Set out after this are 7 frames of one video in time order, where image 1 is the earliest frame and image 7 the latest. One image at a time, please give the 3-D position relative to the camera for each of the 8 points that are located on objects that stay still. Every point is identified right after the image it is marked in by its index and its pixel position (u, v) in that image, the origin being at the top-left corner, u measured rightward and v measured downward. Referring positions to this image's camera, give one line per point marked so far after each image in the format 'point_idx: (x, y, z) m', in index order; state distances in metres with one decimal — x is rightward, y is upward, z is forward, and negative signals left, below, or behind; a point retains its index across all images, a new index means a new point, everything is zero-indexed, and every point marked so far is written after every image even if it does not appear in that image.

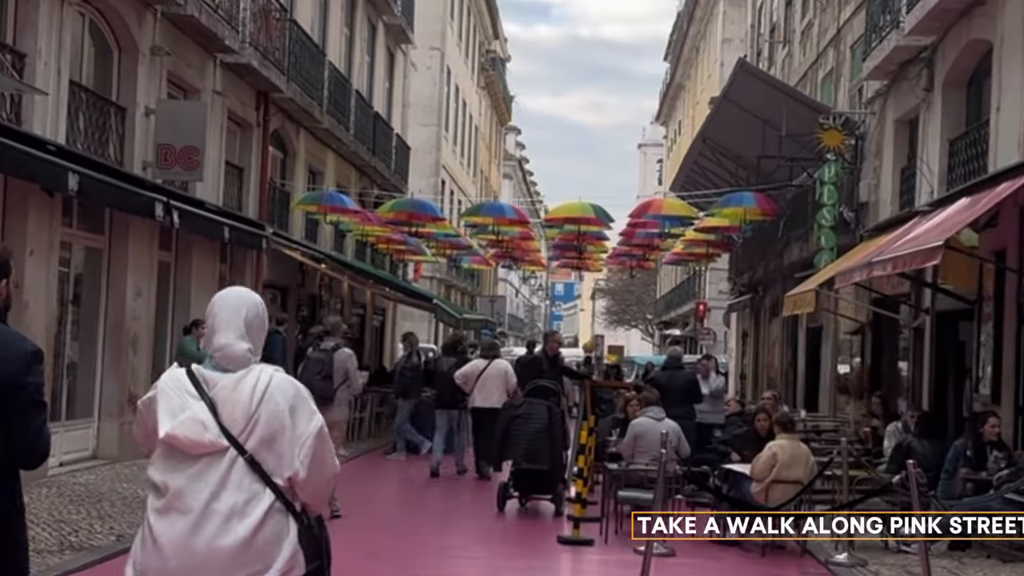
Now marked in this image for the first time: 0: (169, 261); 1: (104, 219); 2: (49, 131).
0: (-4.7, +0.4, +17.8) m
1: (-4.9, +0.8, +15.6) m
2: (-4.9, +1.7, +13.5) m
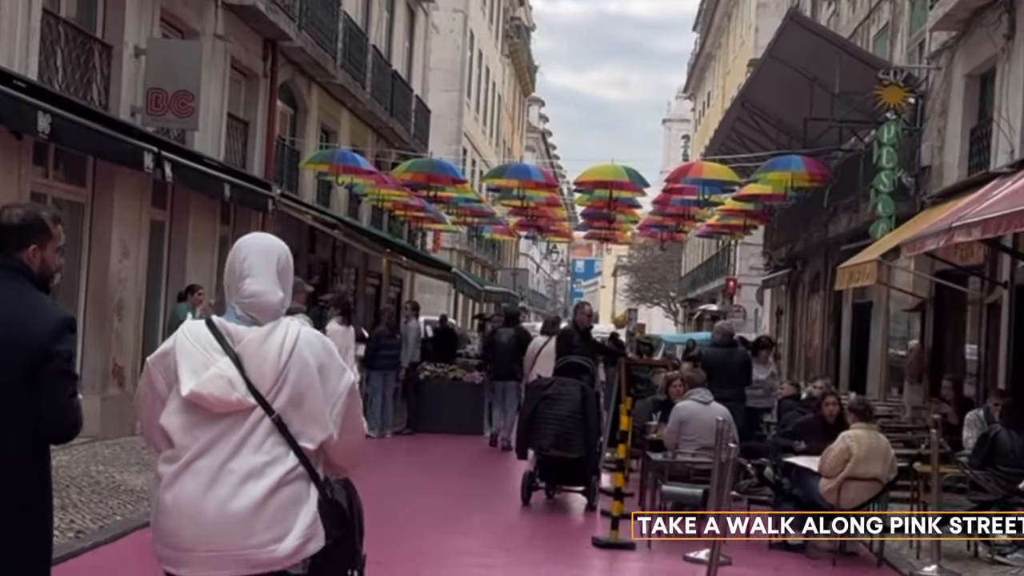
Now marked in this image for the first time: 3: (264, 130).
0: (-4.4, +0.9, +16.2) m
1: (-4.6, +1.3, +14.0) m
2: (-4.6, +2.1, +12.0) m
3: (-3.8, +2.4, +19.7) m
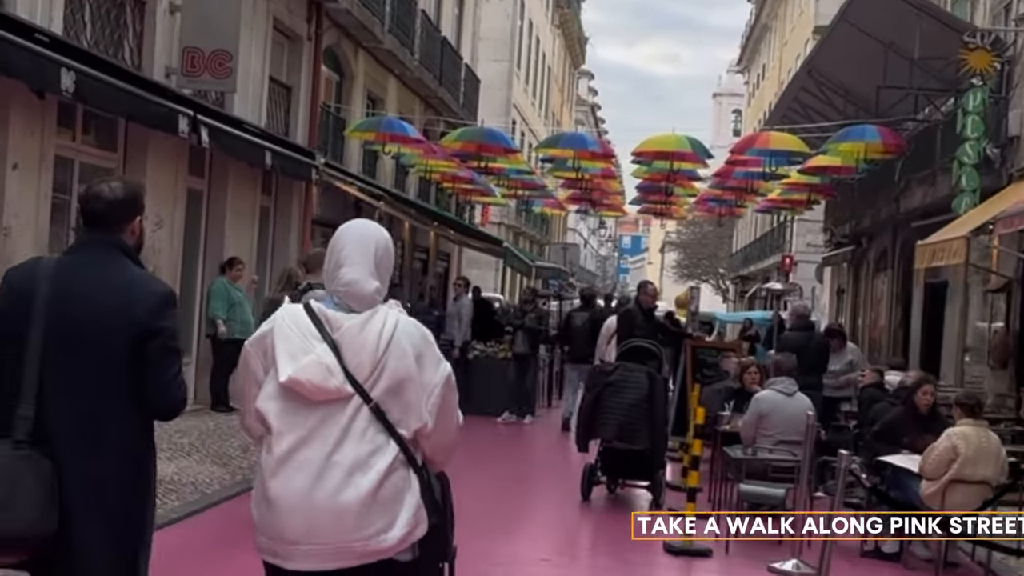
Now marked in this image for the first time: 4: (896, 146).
0: (-3.7, +1.2, +15.4) m
1: (-4.0, +1.6, +13.2) m
2: (-4.0, +2.3, +11.1) m
3: (-3.0, +2.8, +18.7) m
4: (+5.6, +2.1, +18.7) m
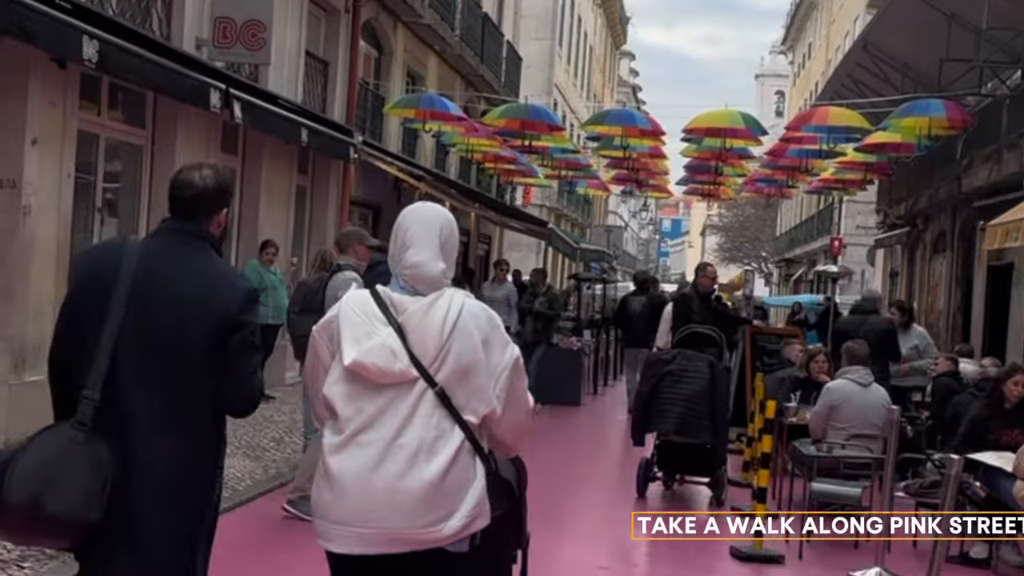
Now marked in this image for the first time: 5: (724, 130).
0: (-3.2, +1.4, +14.8) m
1: (-3.6, +1.7, +12.5) m
2: (-3.6, +2.5, +10.5) m
3: (-2.3, +3.0, +18.1) m
4: (+6.2, +2.3, +17.8) m
5: (+3.0, +2.3, +18.4) m
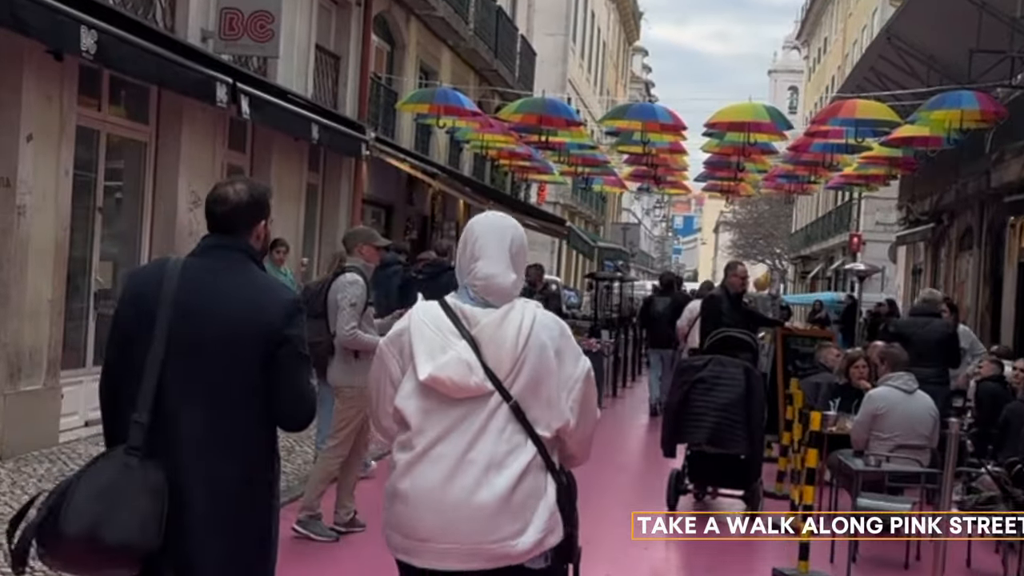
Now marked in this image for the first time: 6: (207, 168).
0: (-3.0, +1.4, +14.2) m
1: (-3.4, +1.7, +12.0) m
2: (-3.5, +2.4, +9.9) m
3: (-2.1, +3.0, +17.5) m
4: (+6.4, +2.3, +17.2) m
5: (+3.3, +2.3, +17.8) m
6: (-3.0, +1.2, +12.8) m
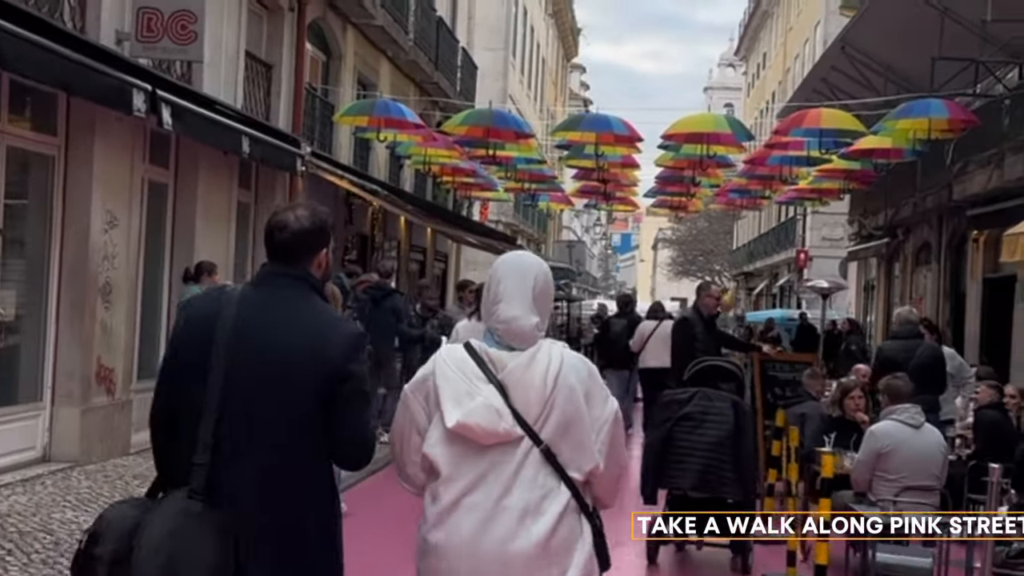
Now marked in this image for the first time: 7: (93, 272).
0: (-3.5, +1.1, +13.0) m
1: (-3.8, +1.5, +10.8) m
2: (-3.8, +2.2, +8.7) m
3: (-2.8, +2.7, +16.4) m
4: (+5.7, +2.1, +16.4) m
5: (+2.6, +2.0, +16.9) m
6: (-3.5, +0.9, +11.5) m
7: (-3.6, +0.1, +10.9) m
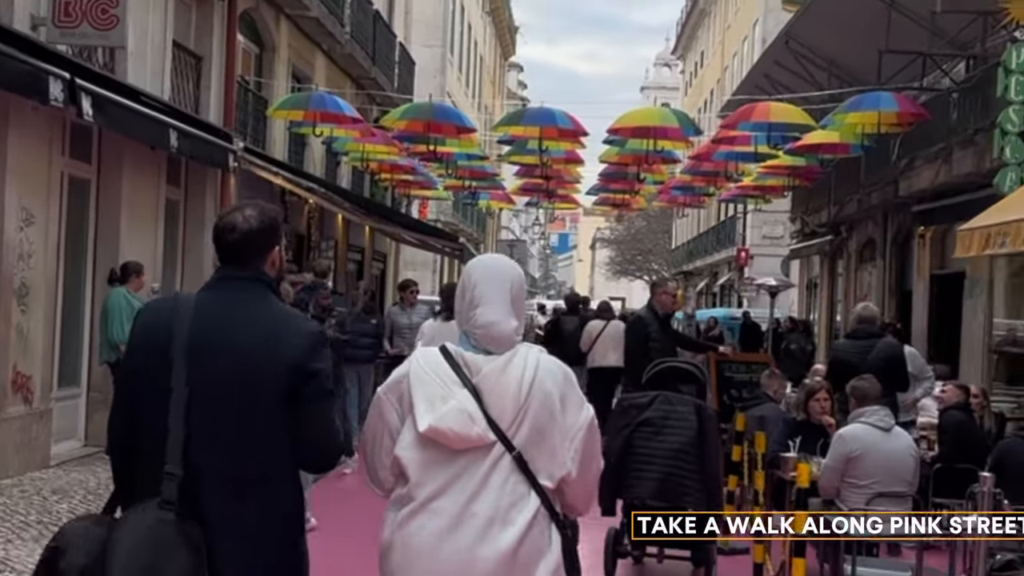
0: (-4.0, +1.1, +12.3) m
1: (-4.2, +1.4, +10.0) m
2: (-4.1, +2.2, +8.0) m
3: (-3.5, +2.7, +15.7) m
4: (+5.0, +2.1, +16.1) m
5: (+1.8, +2.0, +16.4) m
6: (-4.0, +0.9, +10.8) m
7: (-4.0, +0.1, +10.2) m
